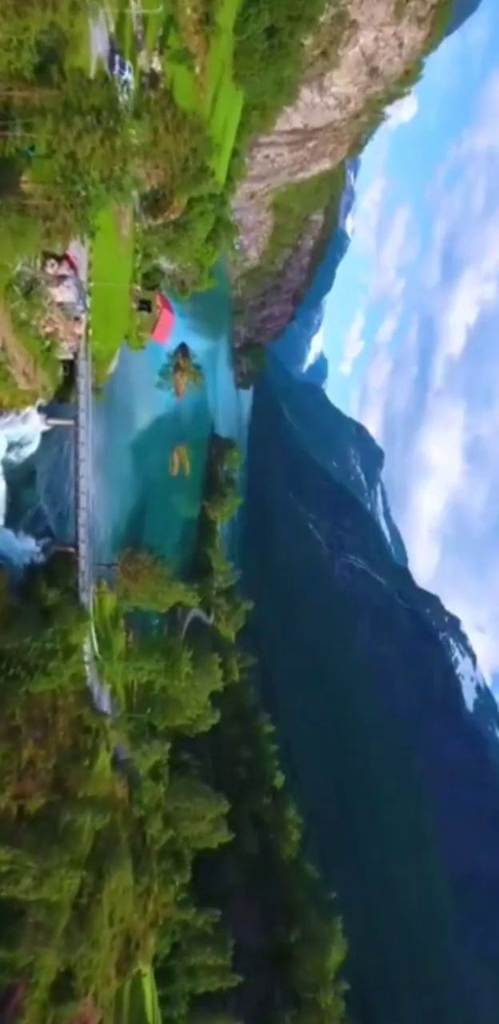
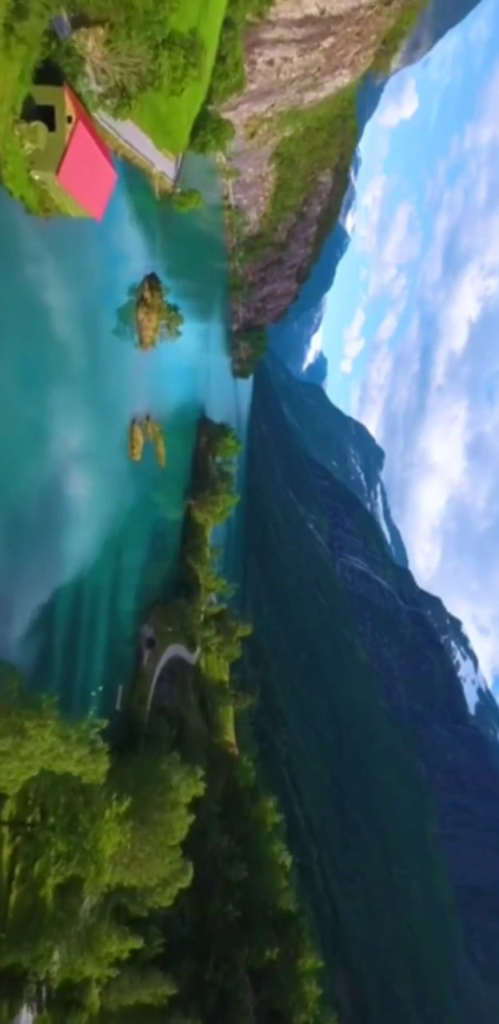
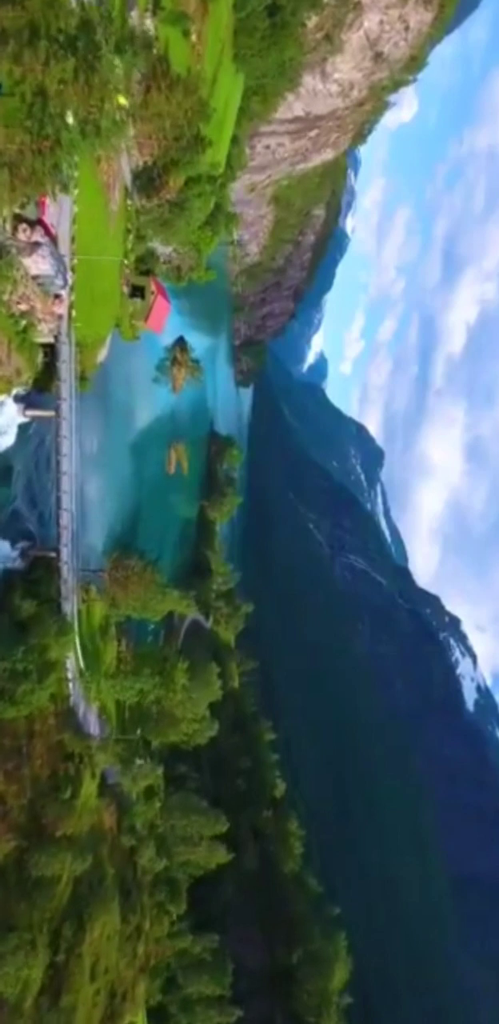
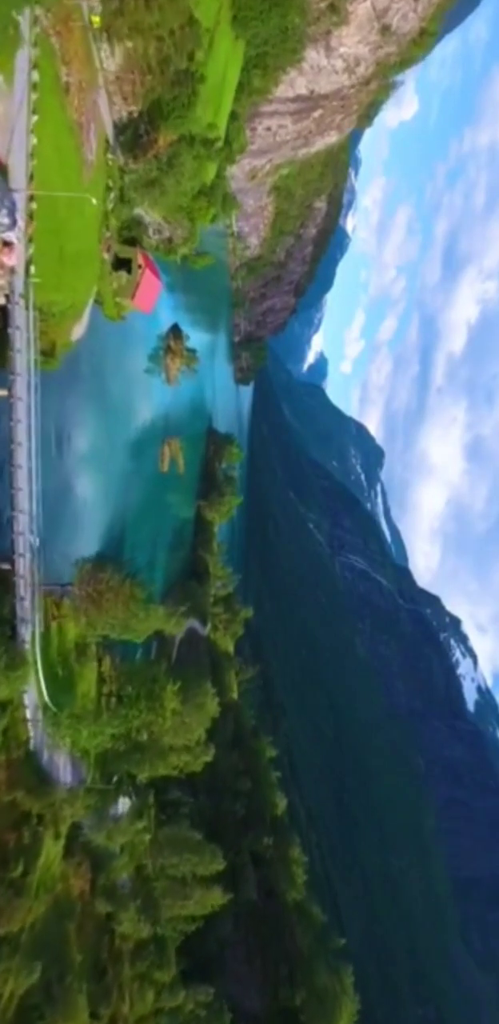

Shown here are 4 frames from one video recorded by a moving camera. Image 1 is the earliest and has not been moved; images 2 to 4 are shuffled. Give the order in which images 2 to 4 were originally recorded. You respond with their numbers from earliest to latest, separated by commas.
3, 4, 2
